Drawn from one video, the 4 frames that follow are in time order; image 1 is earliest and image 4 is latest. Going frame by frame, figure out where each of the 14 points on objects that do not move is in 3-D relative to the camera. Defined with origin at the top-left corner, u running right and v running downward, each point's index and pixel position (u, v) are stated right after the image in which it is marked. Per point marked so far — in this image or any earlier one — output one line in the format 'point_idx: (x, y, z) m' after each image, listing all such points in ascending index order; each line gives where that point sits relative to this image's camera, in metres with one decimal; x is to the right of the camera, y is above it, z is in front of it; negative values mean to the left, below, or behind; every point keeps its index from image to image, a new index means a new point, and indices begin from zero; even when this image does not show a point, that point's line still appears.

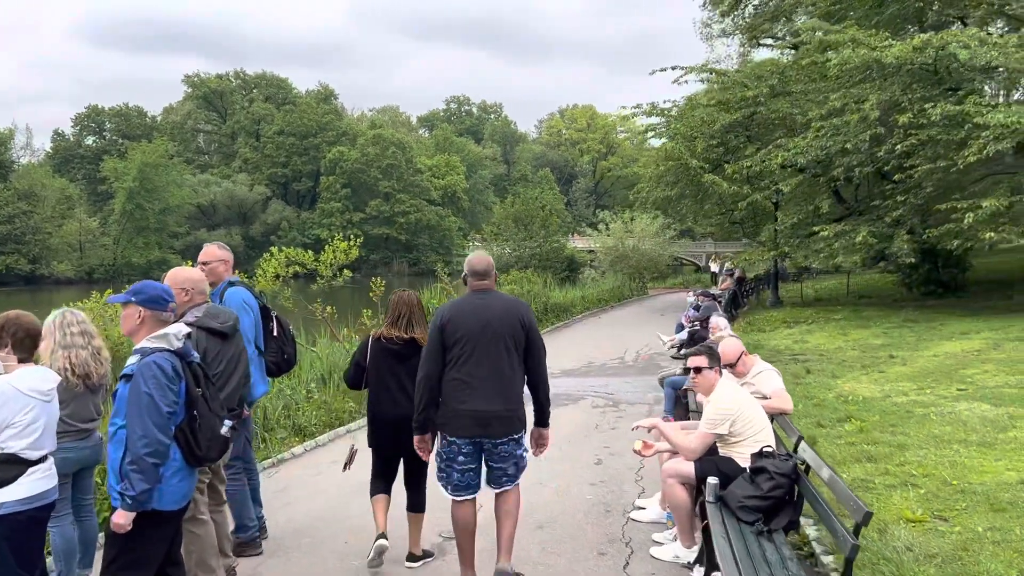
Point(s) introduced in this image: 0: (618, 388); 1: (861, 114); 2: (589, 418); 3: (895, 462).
0: (+1.4, -1.4, +11.6) m
1: (+6.5, +3.3, +15.9) m
2: (+0.8, -1.4, +9.2) m
3: (+2.7, -1.2, +6.0) m
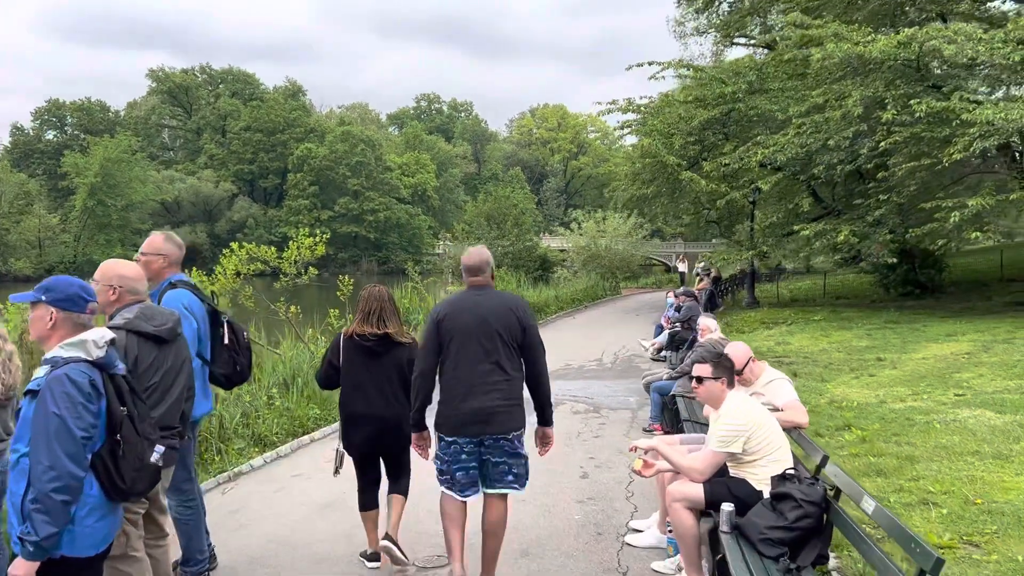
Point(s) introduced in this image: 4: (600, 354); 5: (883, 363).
0: (+1.1, -1.3, +11.1) m
1: (+6.1, +3.3, +15.6) m
2: (+0.6, -1.4, +8.7) m
3: (+2.6, -1.2, +5.5) m
4: (+1.5, -1.1, +14.4) m
5: (+4.8, -1.0, +10.9) m
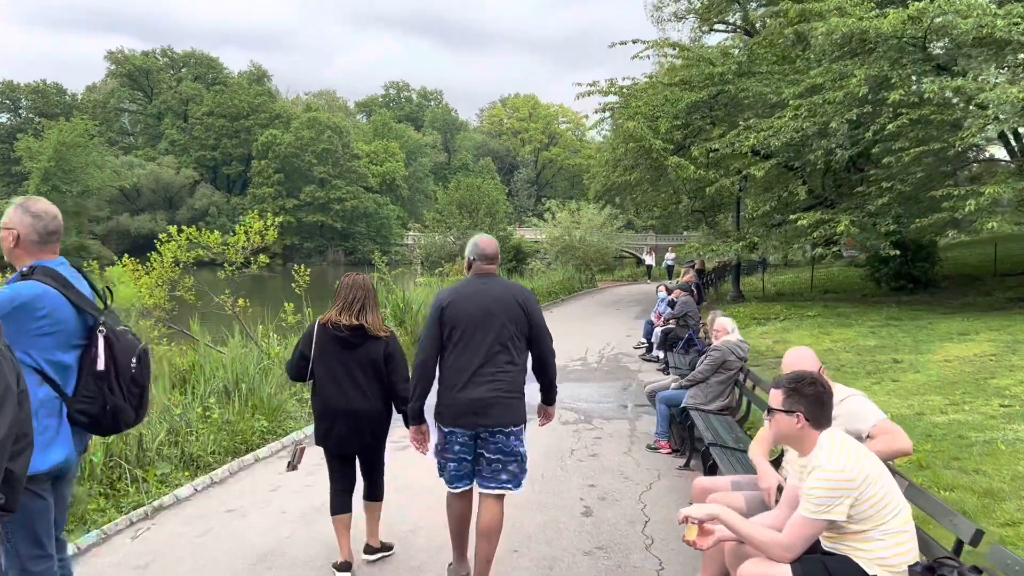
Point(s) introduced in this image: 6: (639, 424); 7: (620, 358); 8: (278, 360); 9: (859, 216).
0: (+0.9, -1.3, +9.9) m
1: (+5.7, +3.4, +14.5) m
2: (+0.4, -1.3, +7.4) m
3: (+2.5, -1.2, +4.4) m
4: (+1.1, -1.0, +13.2) m
5: (+4.5, -0.9, +9.9) m
6: (+1.2, -1.3, +8.2) m
7: (+1.6, -1.0, +12.7) m
8: (-2.6, -0.8, +9.6) m
9: (+6.4, +1.3, +15.6) m
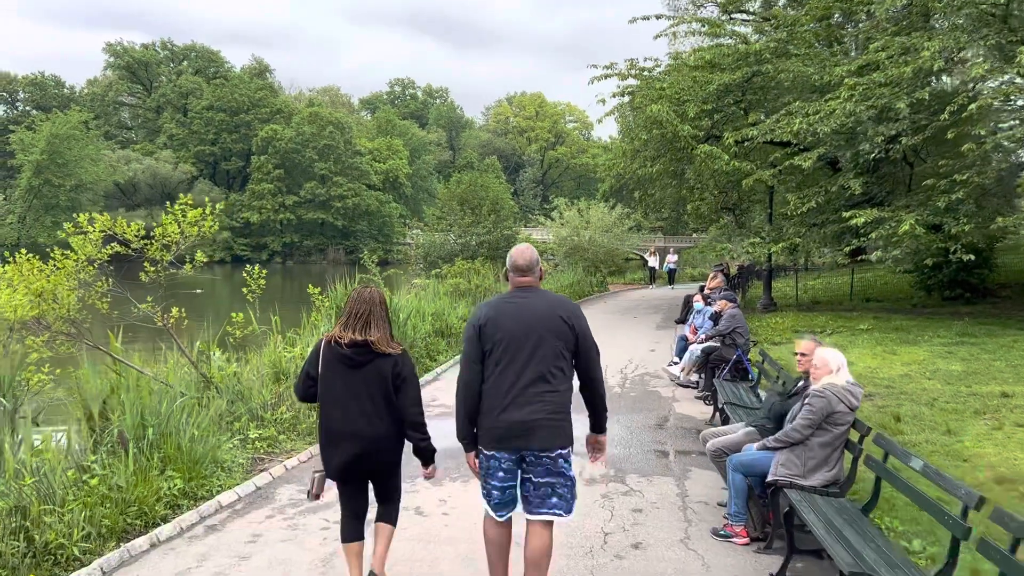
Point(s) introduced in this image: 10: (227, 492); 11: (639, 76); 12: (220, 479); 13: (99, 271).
0: (+0.9, -1.4, +7.7) m
1: (+5.8, +3.2, +12.4) m
2: (+0.5, -1.4, +5.3) m
3: (+2.5, -1.3, +2.3) m
4: (+1.2, -1.1, +11.1) m
5: (+4.6, -1.0, +7.7) m
6: (+1.3, -1.4, +6.0) m
7: (+1.7, -1.1, +10.6) m
8: (-2.6, -0.9, +7.5) m
9: (+6.5, +1.2, +13.4) m
10: (-1.9, -1.4, +5.8) m
11: (+2.8, +4.7, +18.8) m
12: (-2.1, -1.4, +6.1) m
13: (-3.6, +0.1, +7.5) m
